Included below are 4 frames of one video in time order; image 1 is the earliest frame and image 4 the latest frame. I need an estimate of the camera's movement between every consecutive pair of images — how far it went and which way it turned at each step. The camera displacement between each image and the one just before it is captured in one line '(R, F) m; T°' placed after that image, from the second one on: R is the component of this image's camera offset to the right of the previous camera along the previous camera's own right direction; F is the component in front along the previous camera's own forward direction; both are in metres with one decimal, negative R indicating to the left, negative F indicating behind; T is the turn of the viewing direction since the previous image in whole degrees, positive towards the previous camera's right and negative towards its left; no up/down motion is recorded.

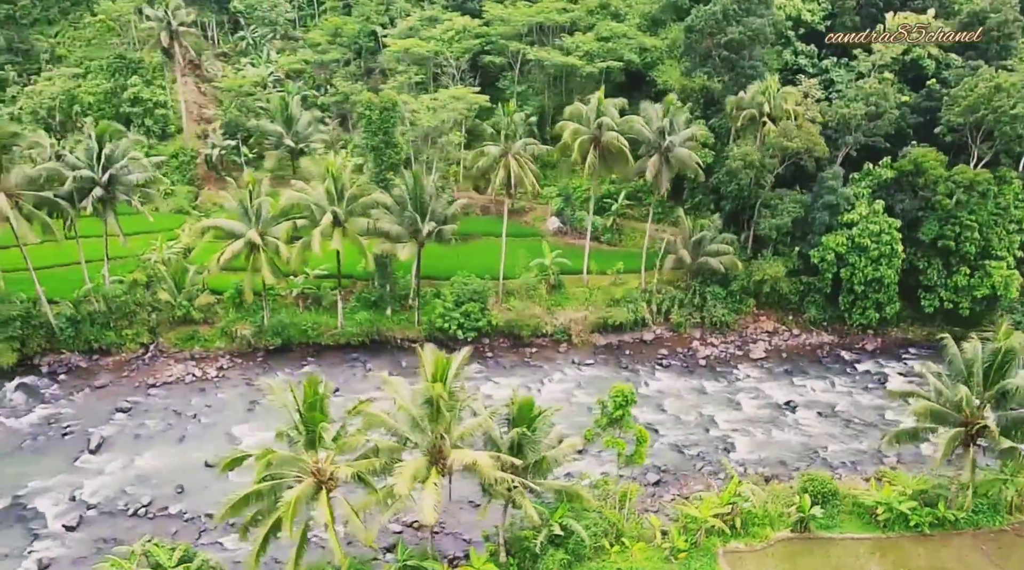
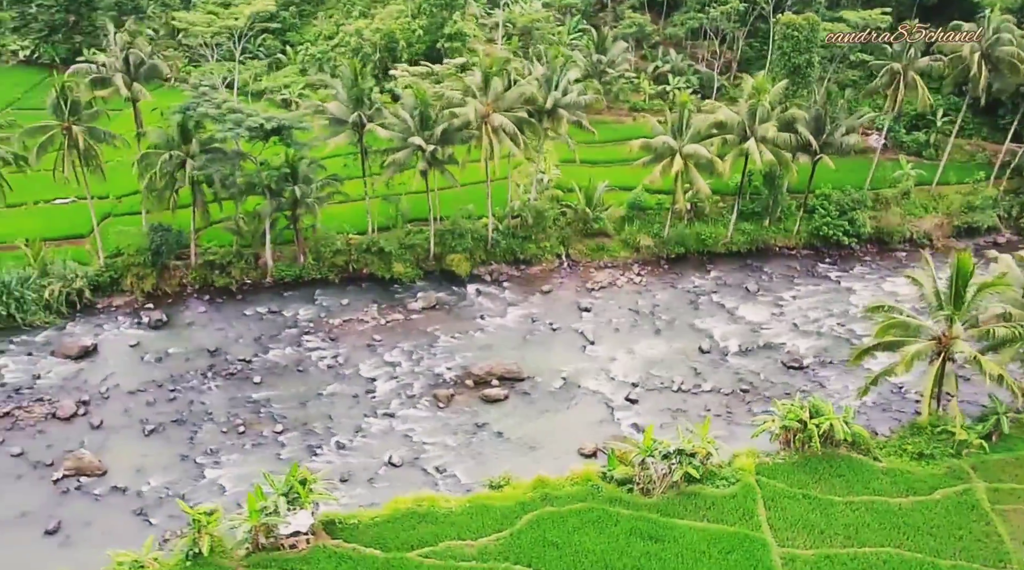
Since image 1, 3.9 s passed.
(-18.6, -5.0) m; -1°
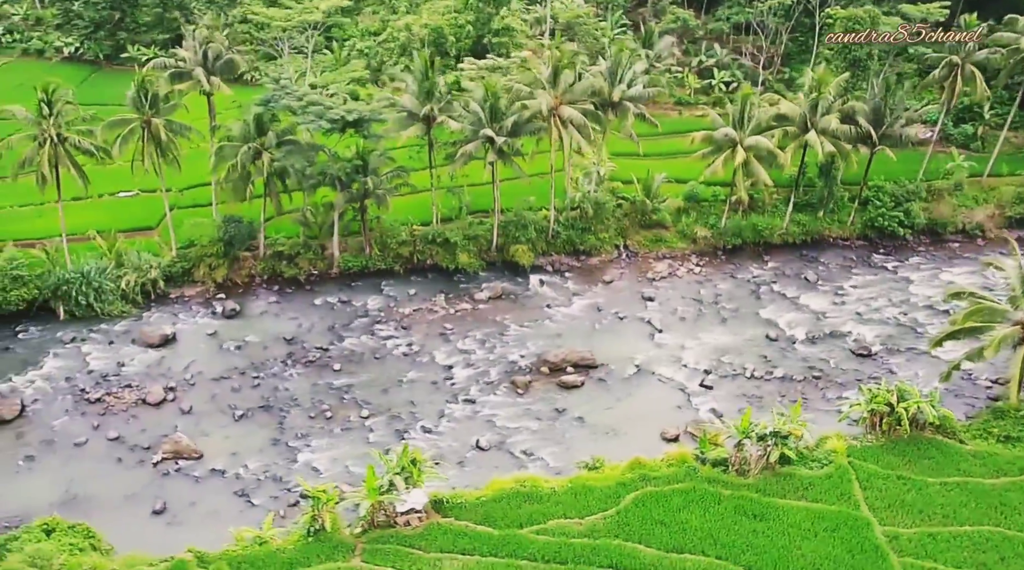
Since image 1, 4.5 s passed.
(-2.7, -0.7) m; 0°
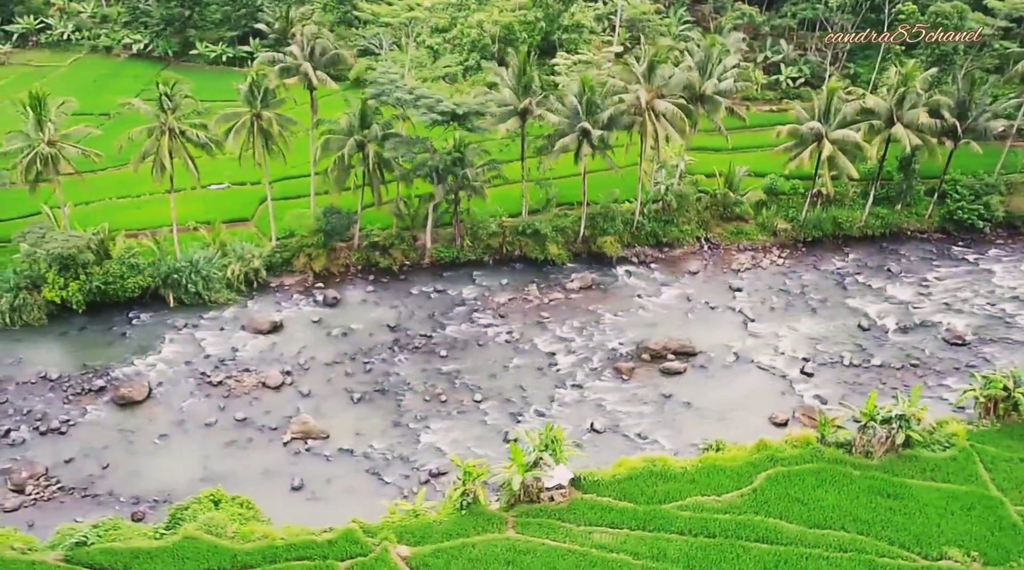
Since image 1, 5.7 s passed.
(-3.4, -1.1) m; -1°
